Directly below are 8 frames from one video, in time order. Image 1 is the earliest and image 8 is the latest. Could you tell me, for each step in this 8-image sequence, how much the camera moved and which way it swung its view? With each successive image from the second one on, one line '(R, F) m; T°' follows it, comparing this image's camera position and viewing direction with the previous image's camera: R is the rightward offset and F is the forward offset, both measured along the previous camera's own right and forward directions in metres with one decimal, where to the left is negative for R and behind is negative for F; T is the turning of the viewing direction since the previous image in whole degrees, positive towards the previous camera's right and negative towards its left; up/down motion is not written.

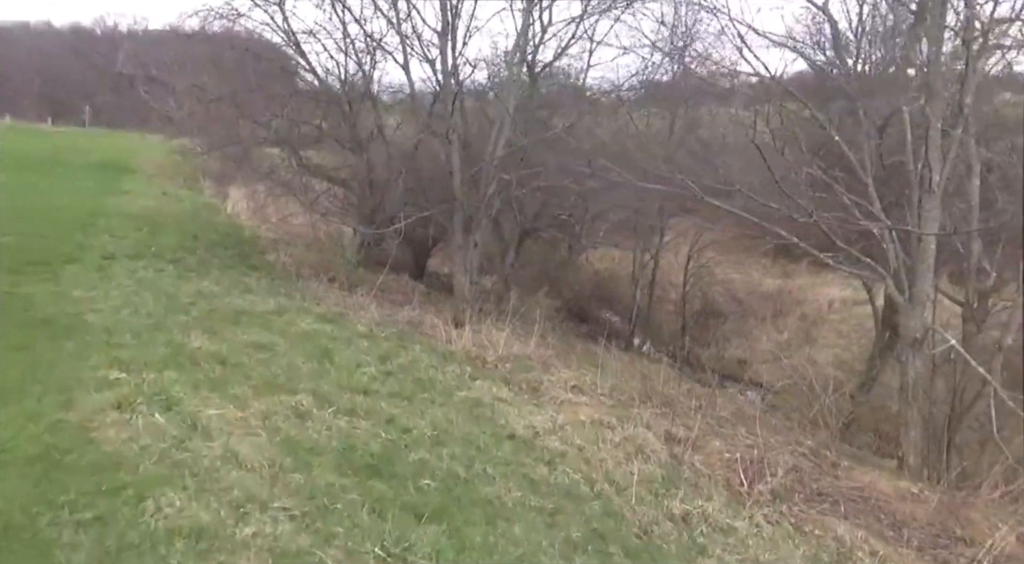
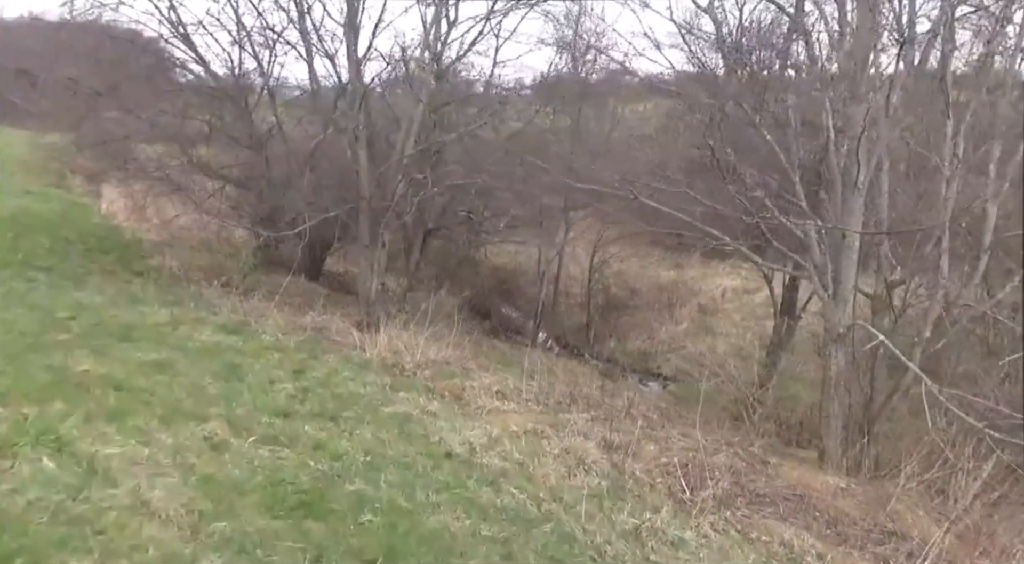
(-0.2, +0.4) m; +7°
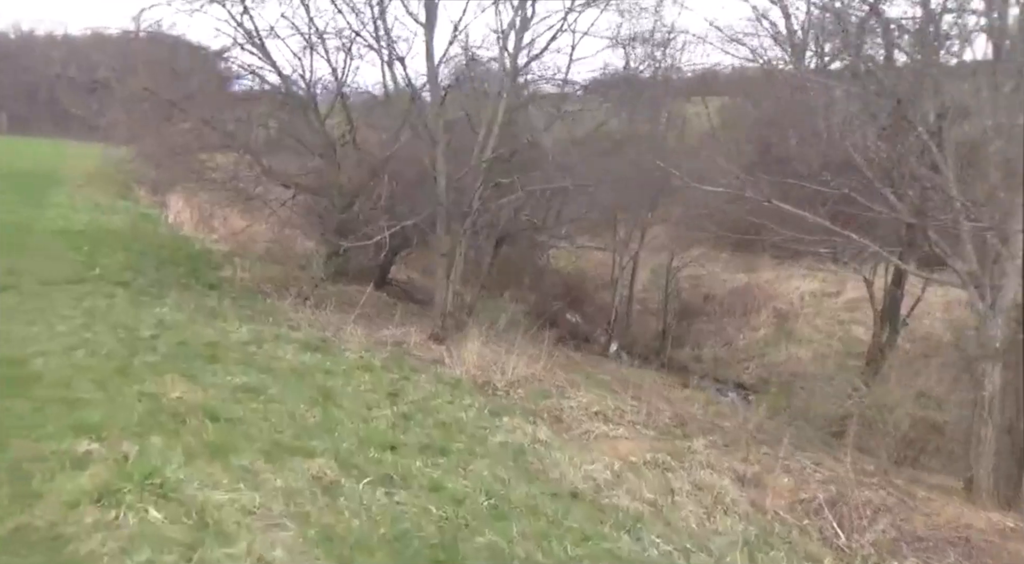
(-0.4, +0.4) m; -4°
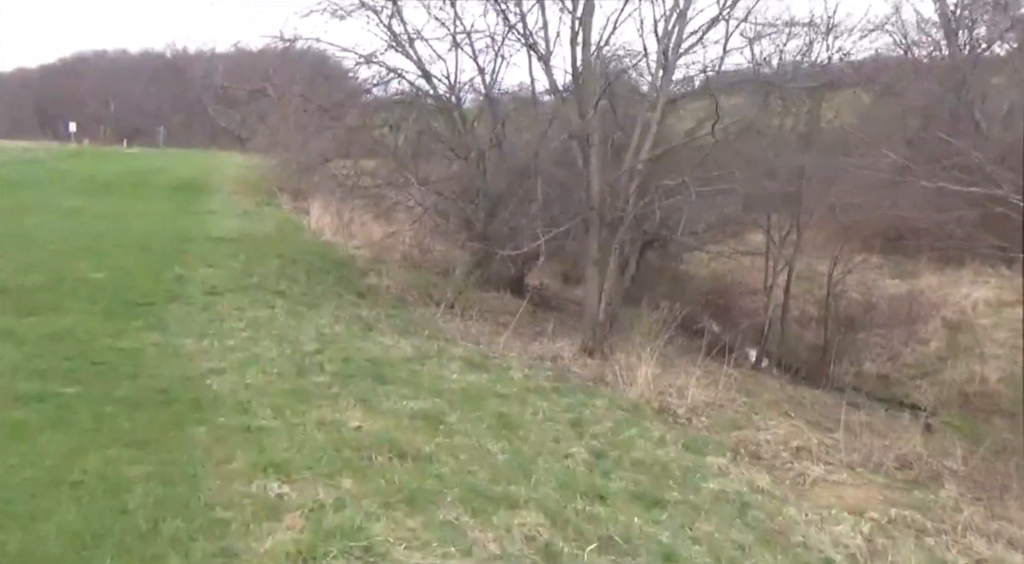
(-0.5, +0.6) m; -8°
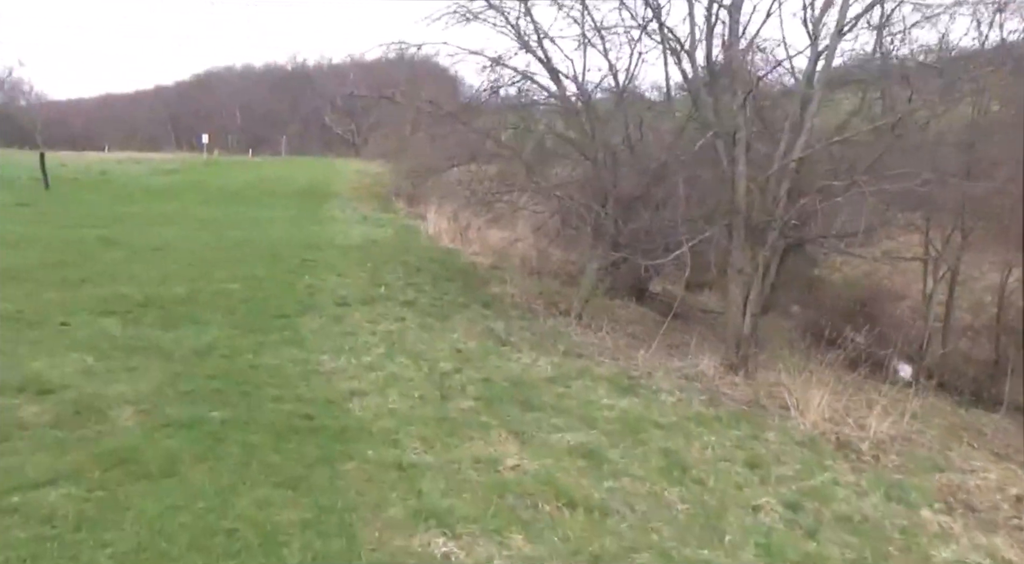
(-0.4, +0.5) m; -7°
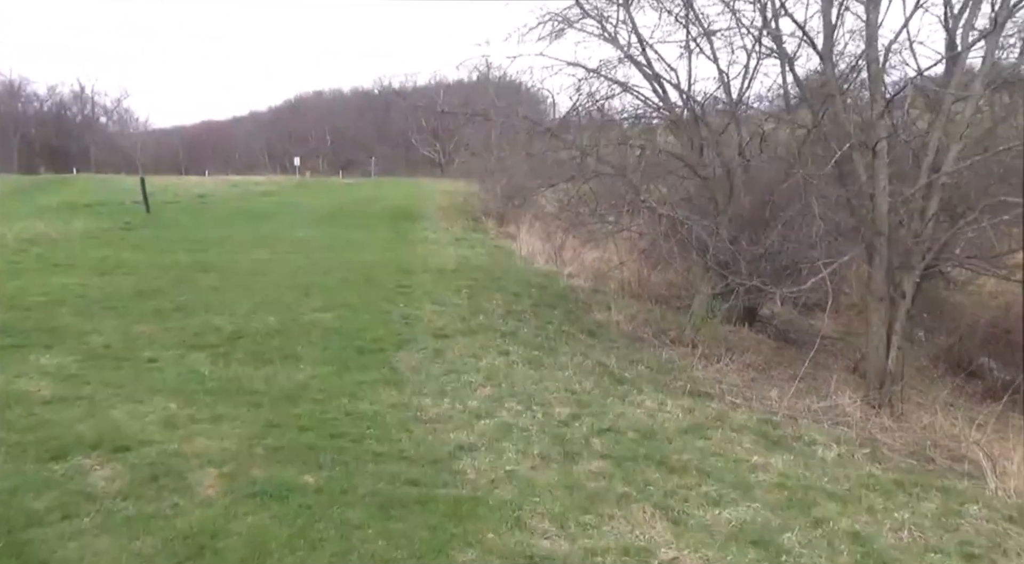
(-0.3, +0.9) m; -6°
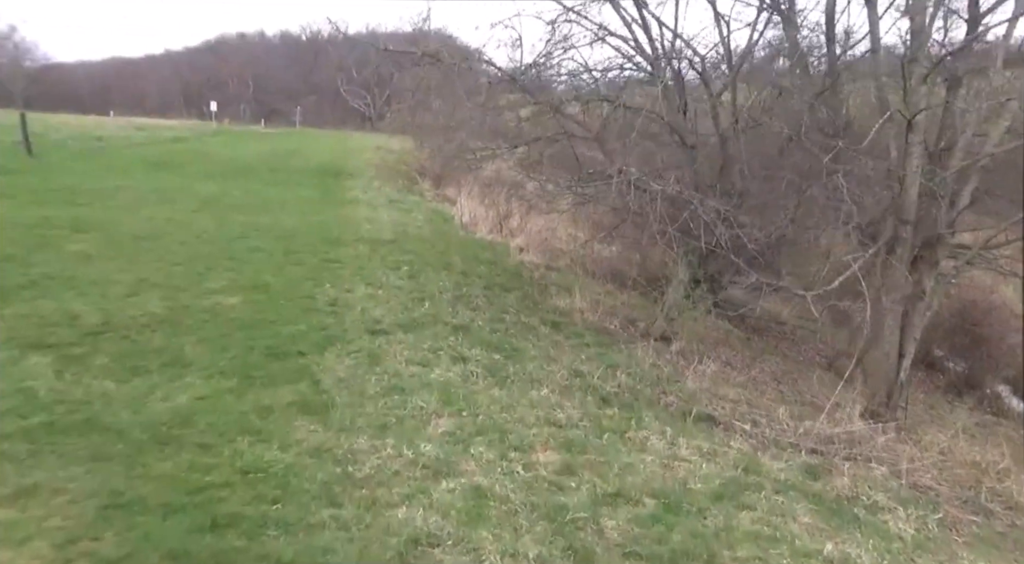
(-0.3, +2.0) m; +5°
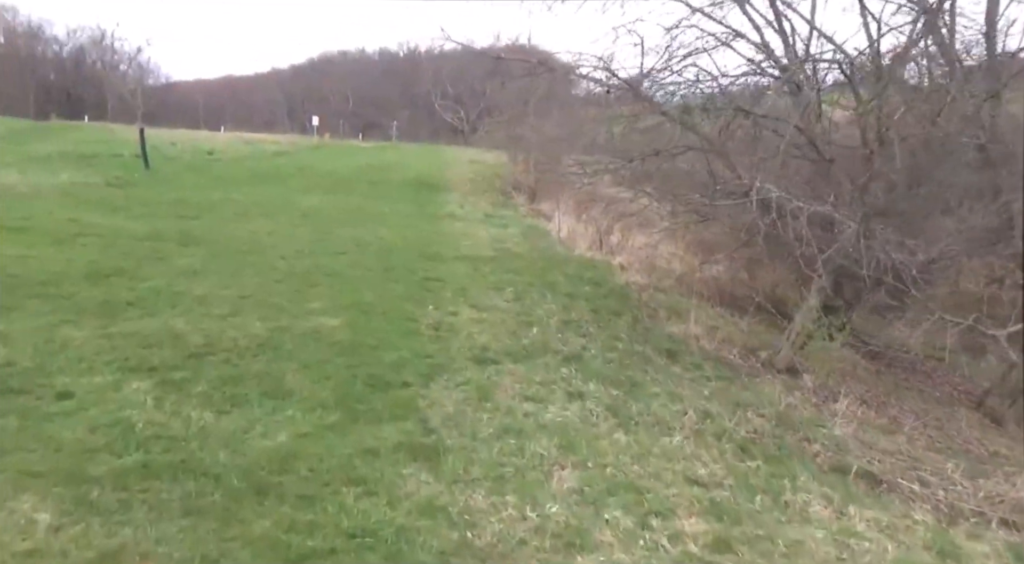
(-0.3, +0.7) m; -6°
